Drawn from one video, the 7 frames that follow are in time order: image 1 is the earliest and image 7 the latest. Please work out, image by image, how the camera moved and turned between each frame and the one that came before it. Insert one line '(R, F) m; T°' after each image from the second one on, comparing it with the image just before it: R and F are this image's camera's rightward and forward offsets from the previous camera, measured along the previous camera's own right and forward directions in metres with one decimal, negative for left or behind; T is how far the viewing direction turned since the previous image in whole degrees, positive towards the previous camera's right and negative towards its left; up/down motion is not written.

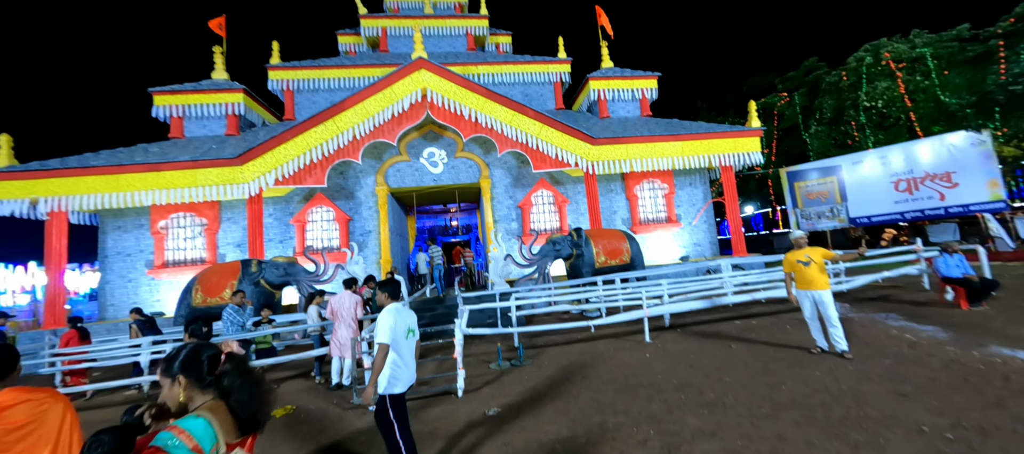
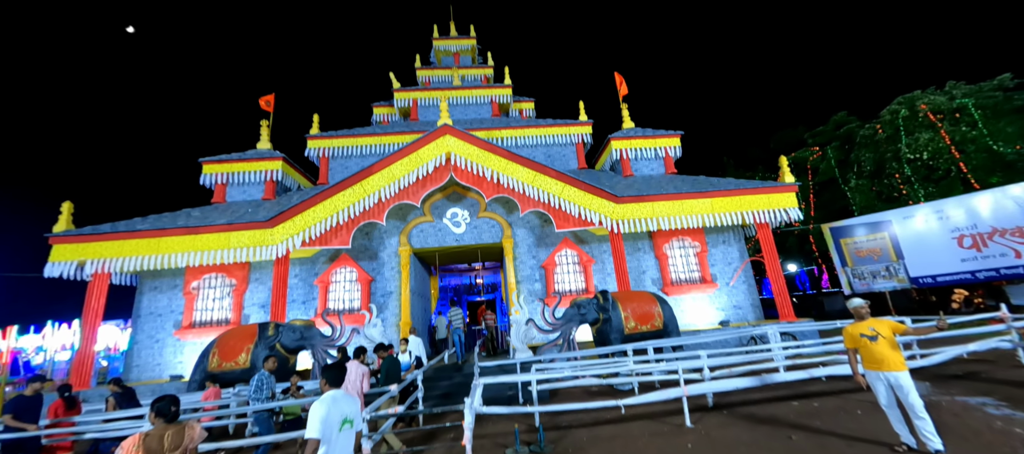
(+0.2, +0.3) m; -4°
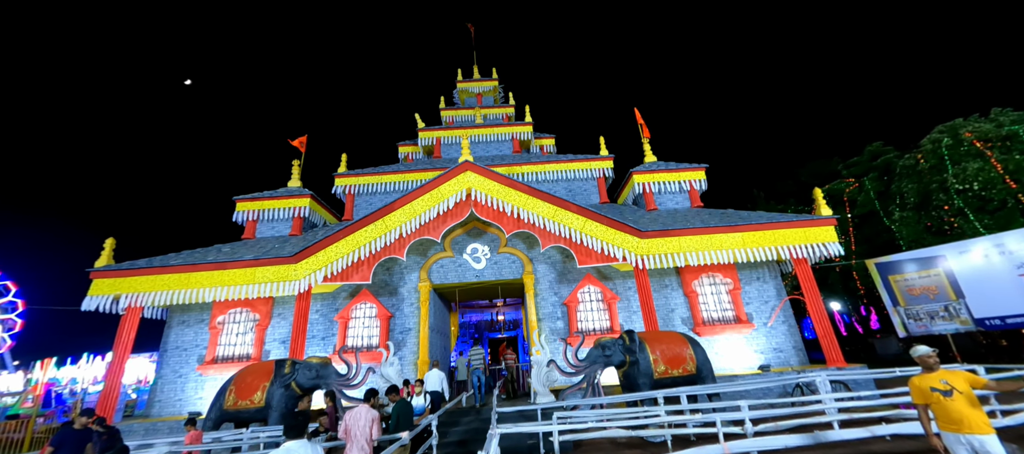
(+0.1, +0.2) m; -3°
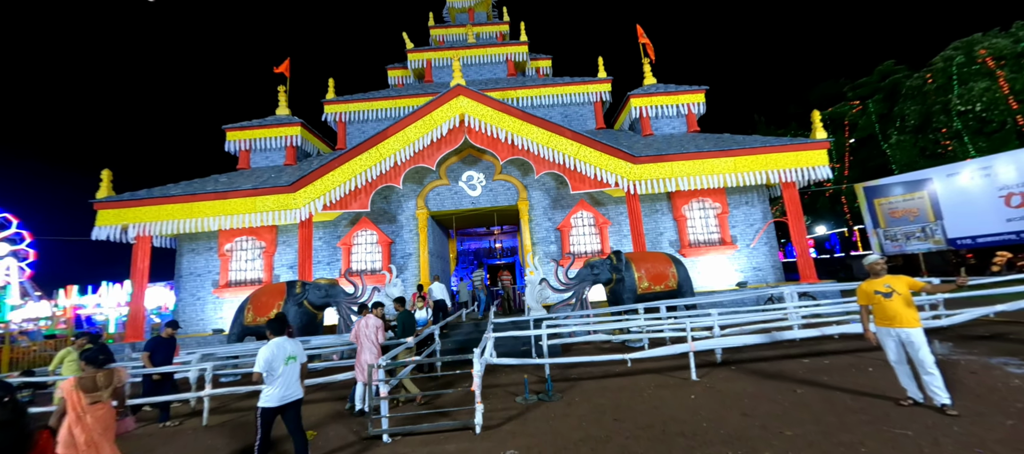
(+0.1, -0.2) m; 0°
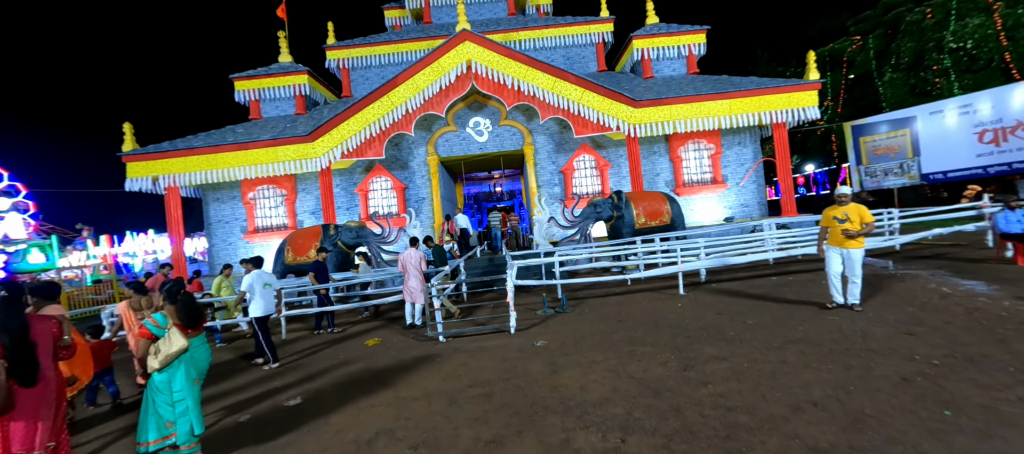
(-0.4, -1.0) m; +1°
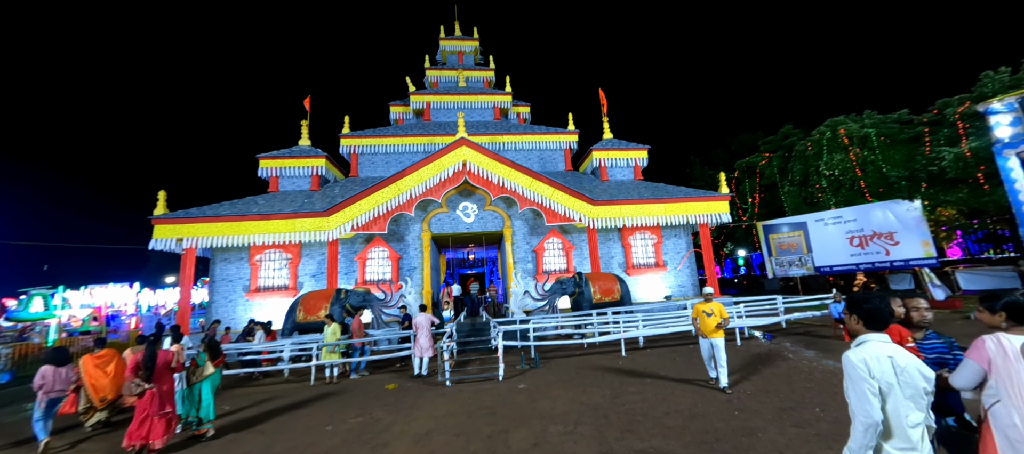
(-0.6, -2.5) m; +5°
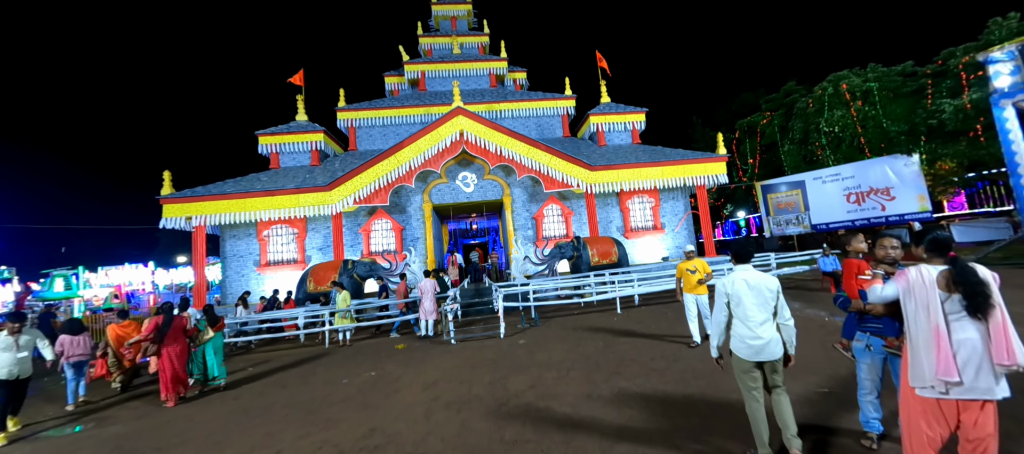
(+0.1, -0.3) m; -1°
